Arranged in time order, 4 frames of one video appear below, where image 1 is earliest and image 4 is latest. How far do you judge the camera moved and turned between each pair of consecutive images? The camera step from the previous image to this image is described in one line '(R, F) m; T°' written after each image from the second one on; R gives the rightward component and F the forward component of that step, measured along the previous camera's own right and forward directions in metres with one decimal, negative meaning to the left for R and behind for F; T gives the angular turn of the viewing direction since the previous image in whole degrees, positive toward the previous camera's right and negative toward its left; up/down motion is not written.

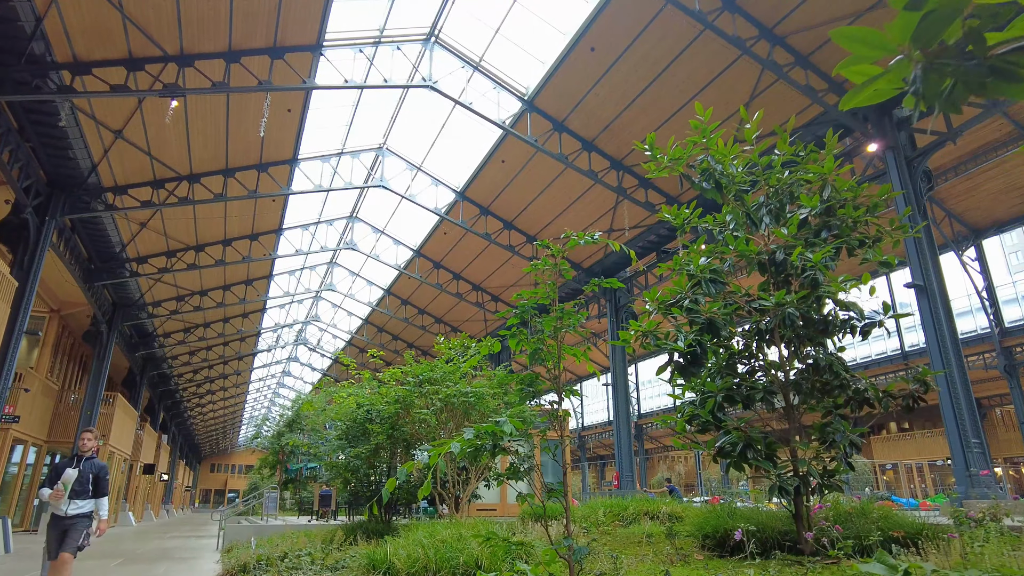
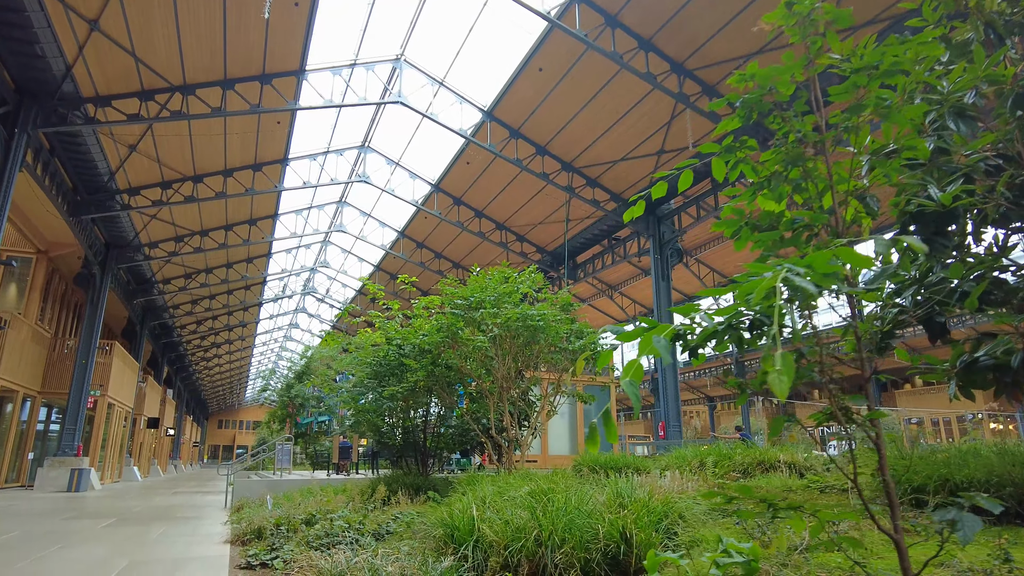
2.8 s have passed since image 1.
(-0.7, +1.7) m; 0°
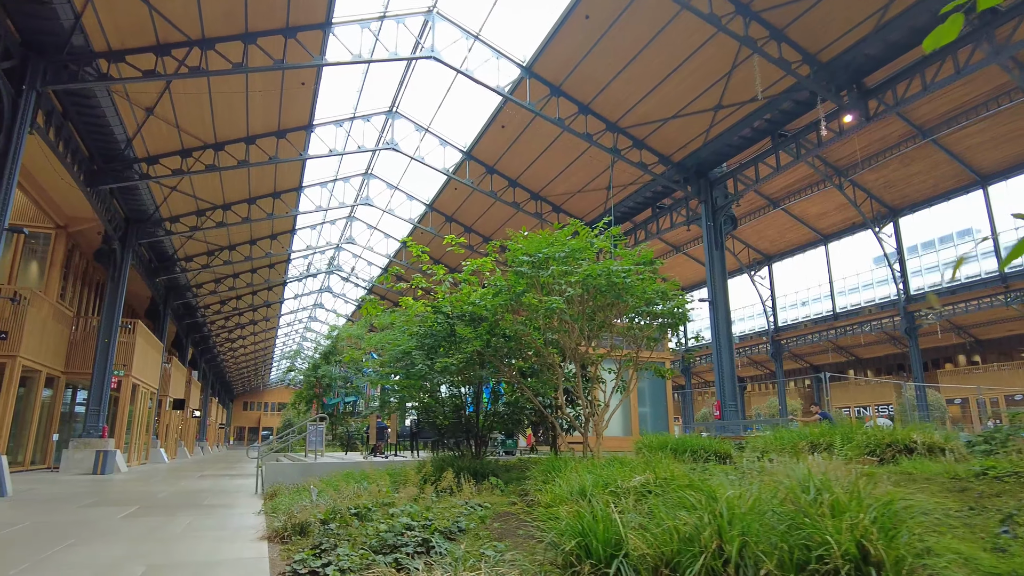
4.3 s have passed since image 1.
(-0.5, +1.0) m; -2°
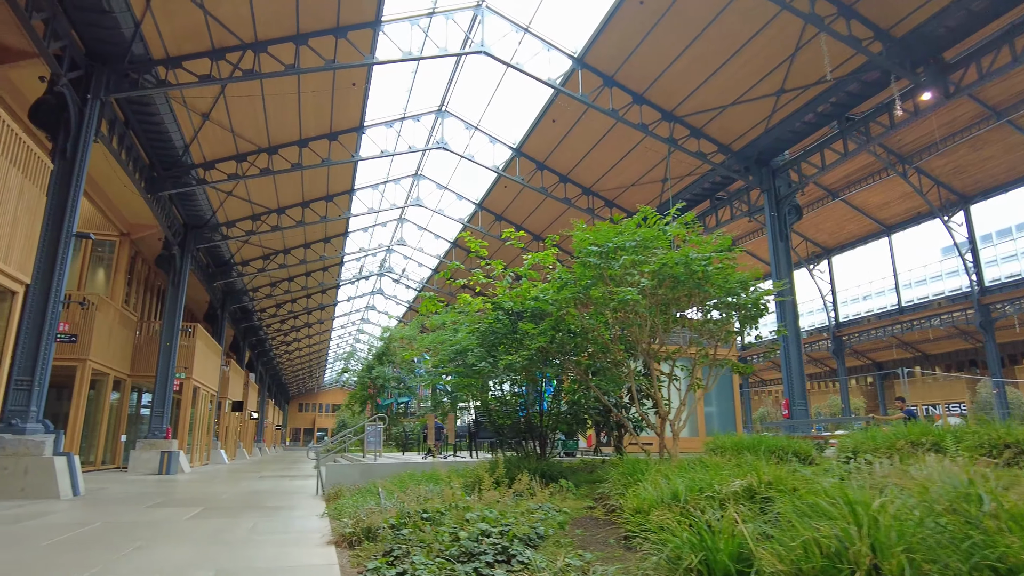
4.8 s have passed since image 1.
(-0.2, +0.3) m; -4°
